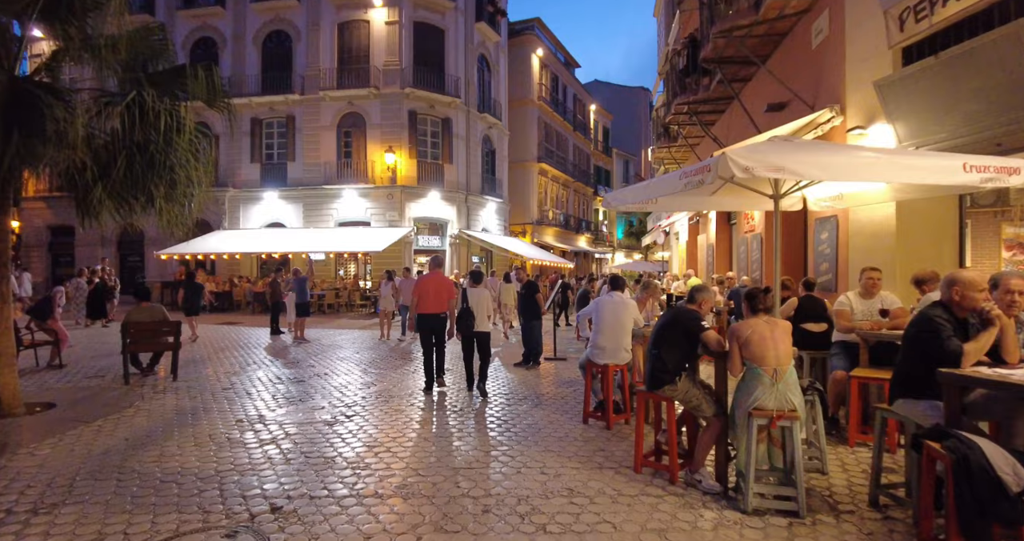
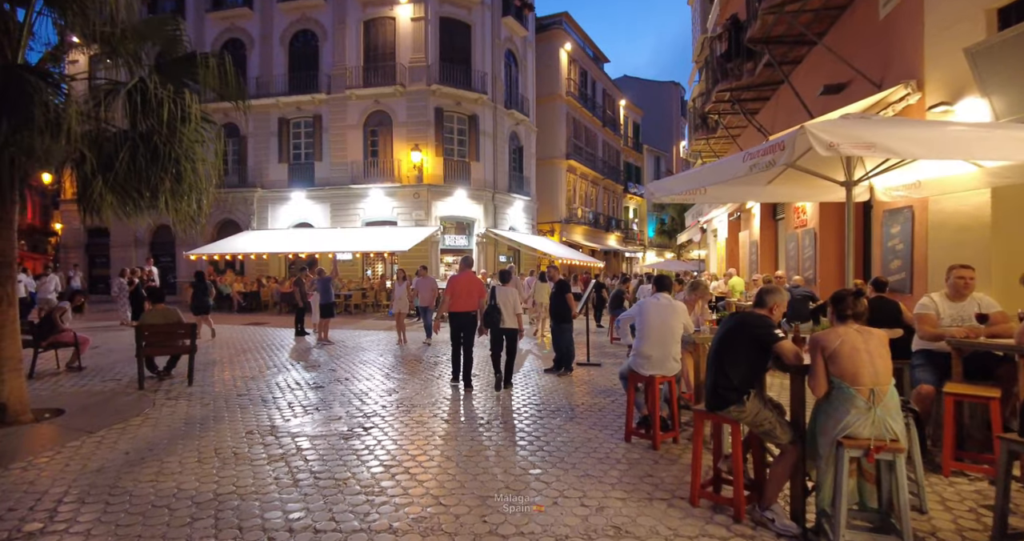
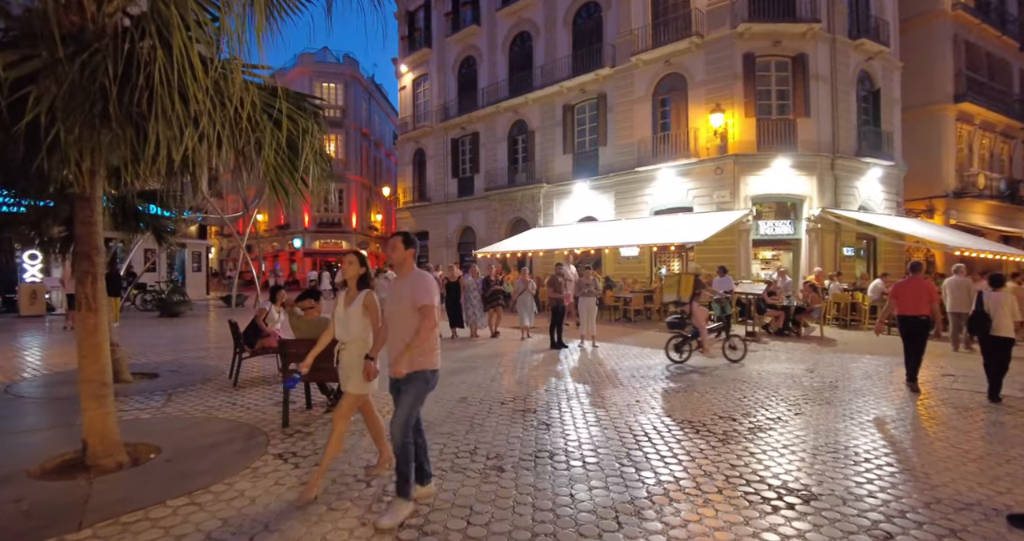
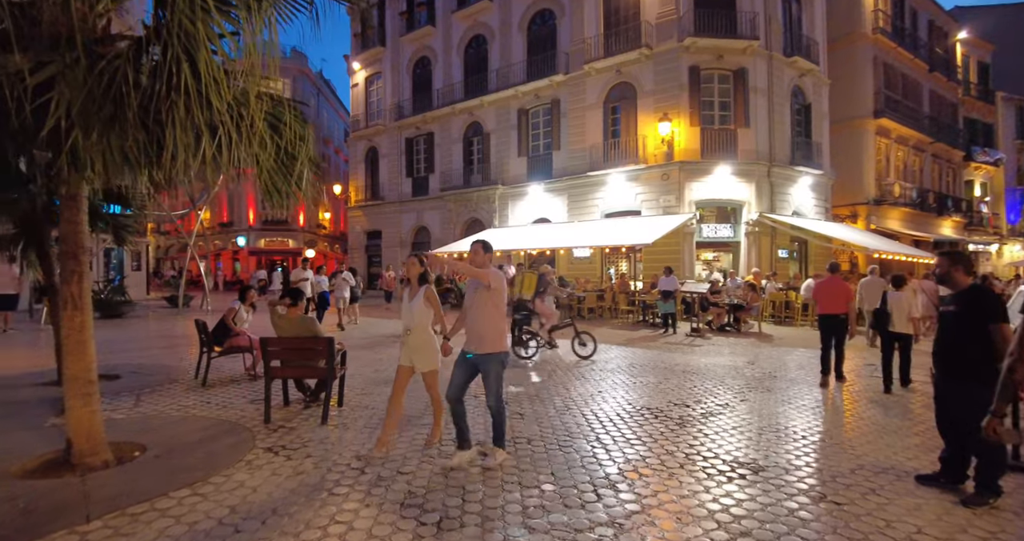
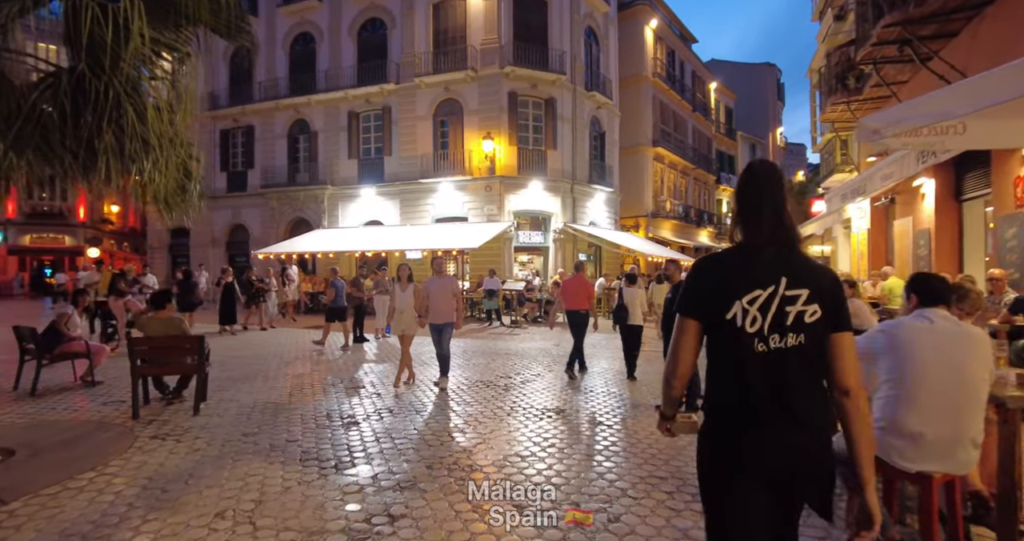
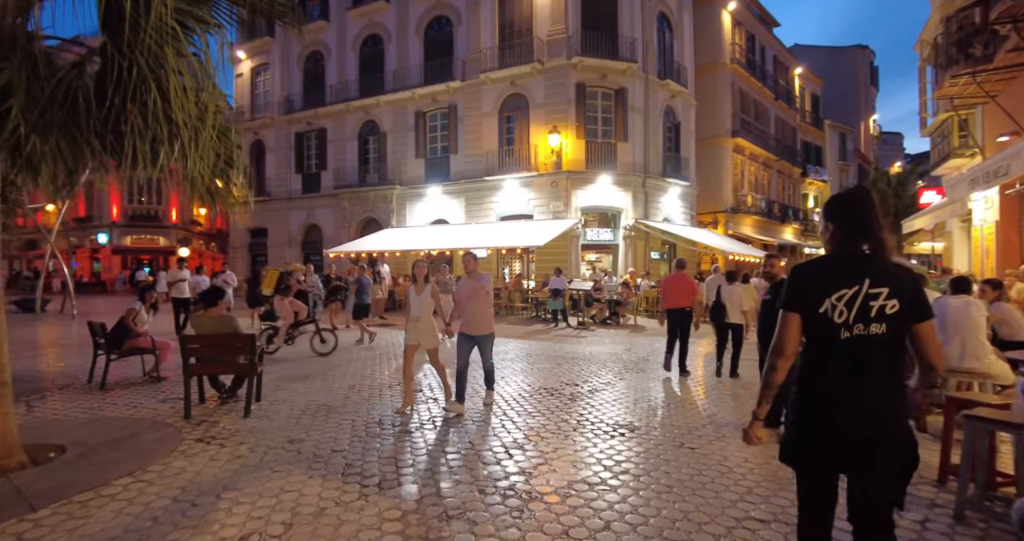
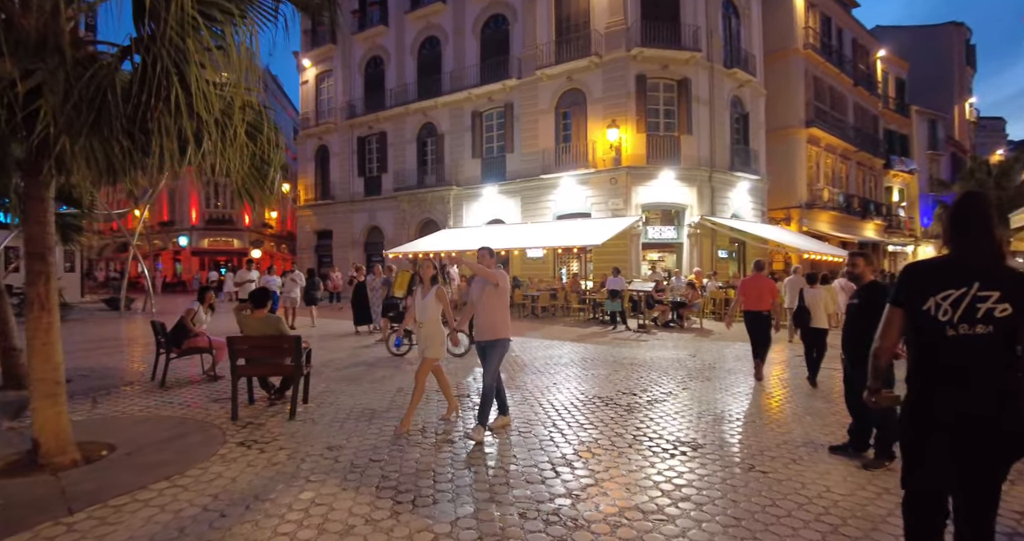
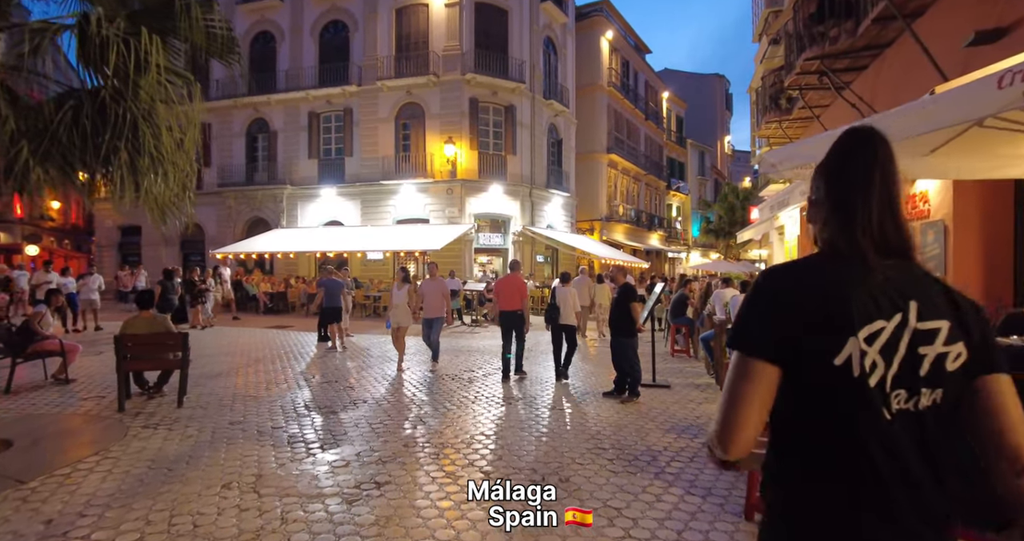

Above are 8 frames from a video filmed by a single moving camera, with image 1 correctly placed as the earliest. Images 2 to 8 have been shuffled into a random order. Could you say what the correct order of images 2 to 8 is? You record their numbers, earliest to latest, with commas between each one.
2, 8, 5, 6, 7, 4, 3
